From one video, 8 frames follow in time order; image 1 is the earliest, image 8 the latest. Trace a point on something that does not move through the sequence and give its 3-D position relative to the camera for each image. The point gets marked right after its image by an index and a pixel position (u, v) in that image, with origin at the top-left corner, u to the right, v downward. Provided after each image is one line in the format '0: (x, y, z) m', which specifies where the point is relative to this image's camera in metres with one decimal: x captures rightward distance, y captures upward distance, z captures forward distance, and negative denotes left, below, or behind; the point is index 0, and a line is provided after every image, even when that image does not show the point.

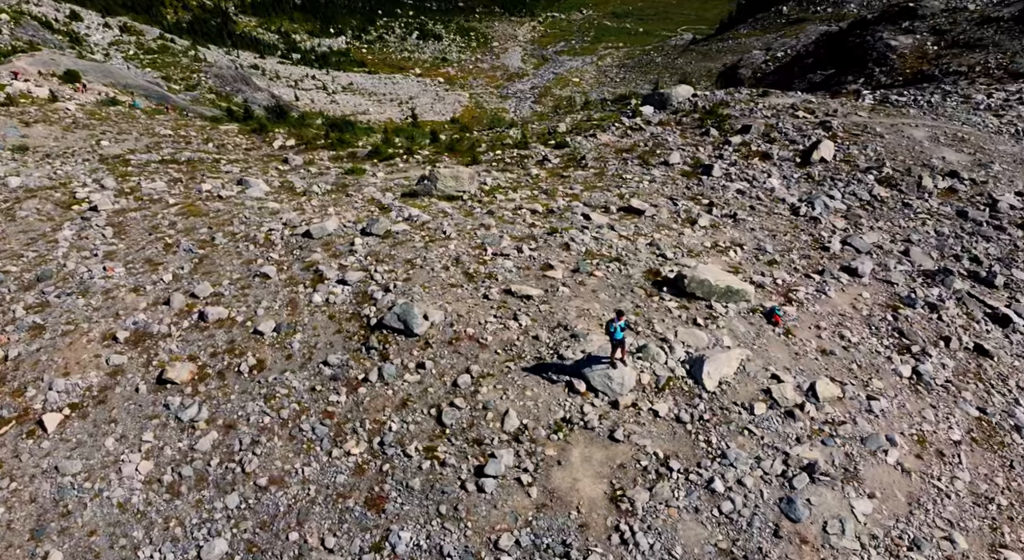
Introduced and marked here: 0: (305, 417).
0: (-3.1, -2.1, +9.4) m
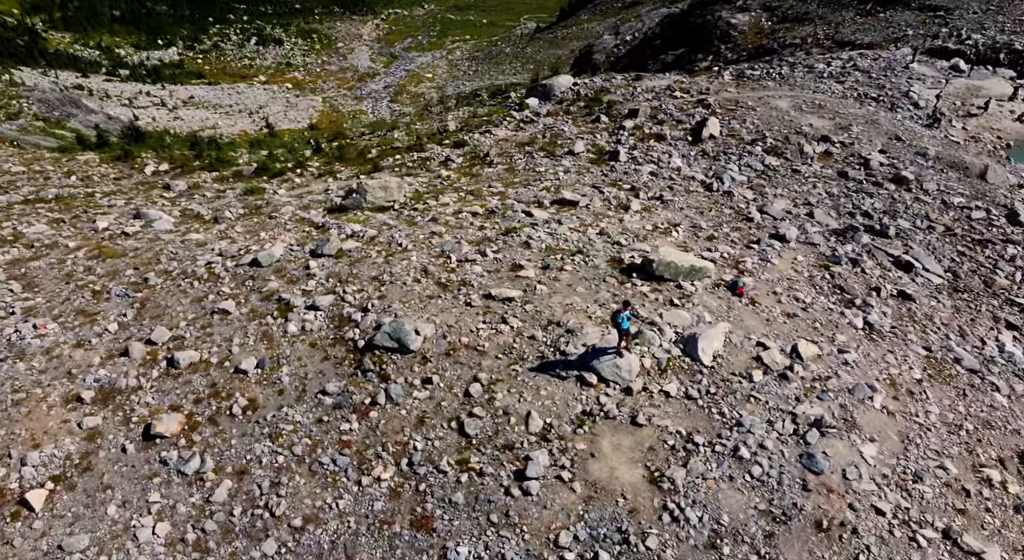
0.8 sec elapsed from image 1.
0: (-2.7, -2.5, +9.0) m
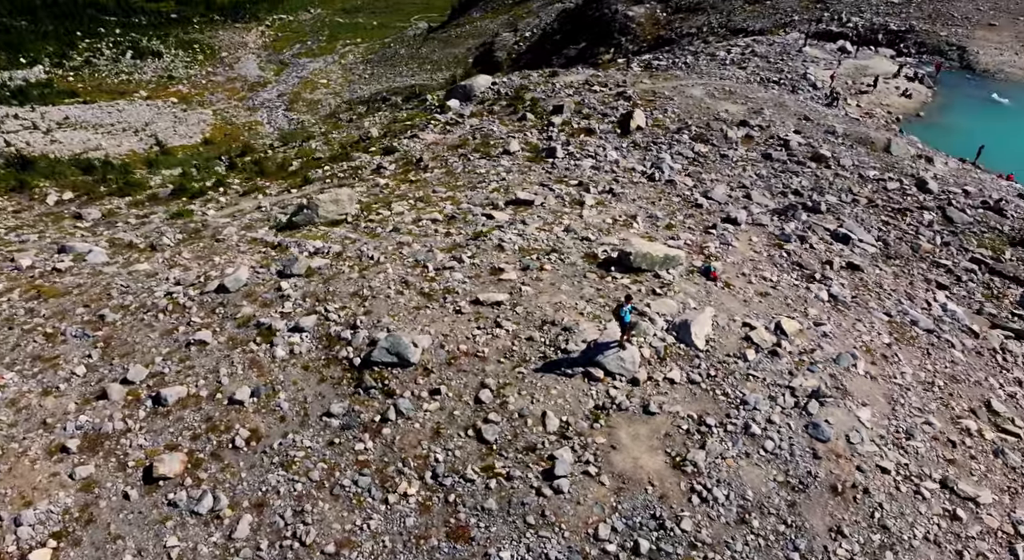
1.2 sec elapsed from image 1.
0: (-2.4, -2.7, +8.8) m
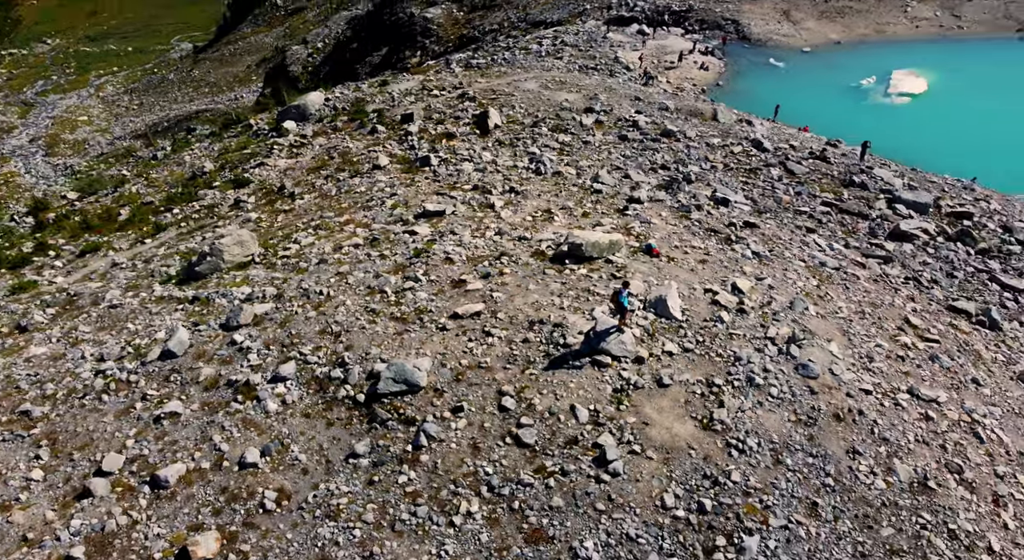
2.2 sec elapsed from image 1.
0: (-1.6, -3.2, +8.6) m
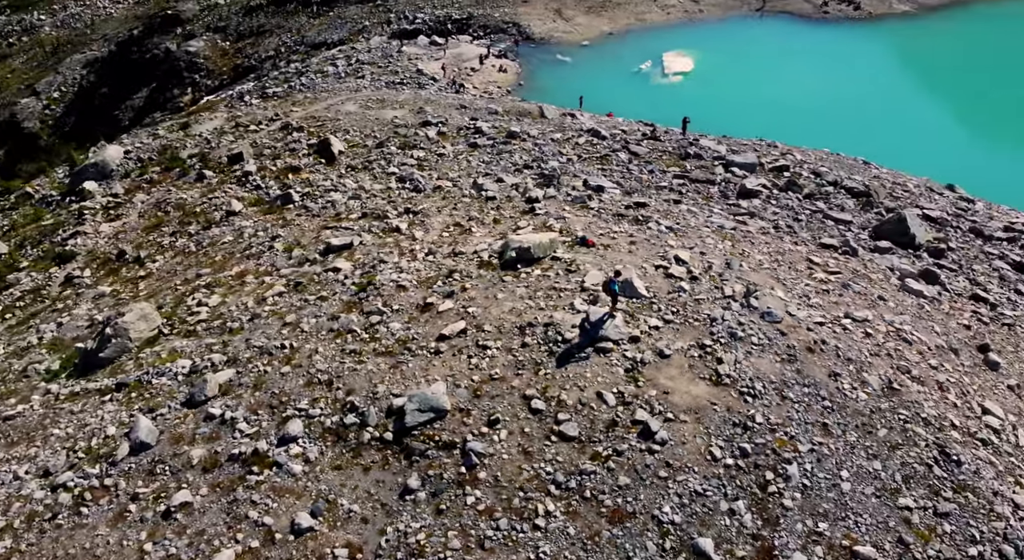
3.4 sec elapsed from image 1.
0: (-0.5, -3.5, +8.7) m
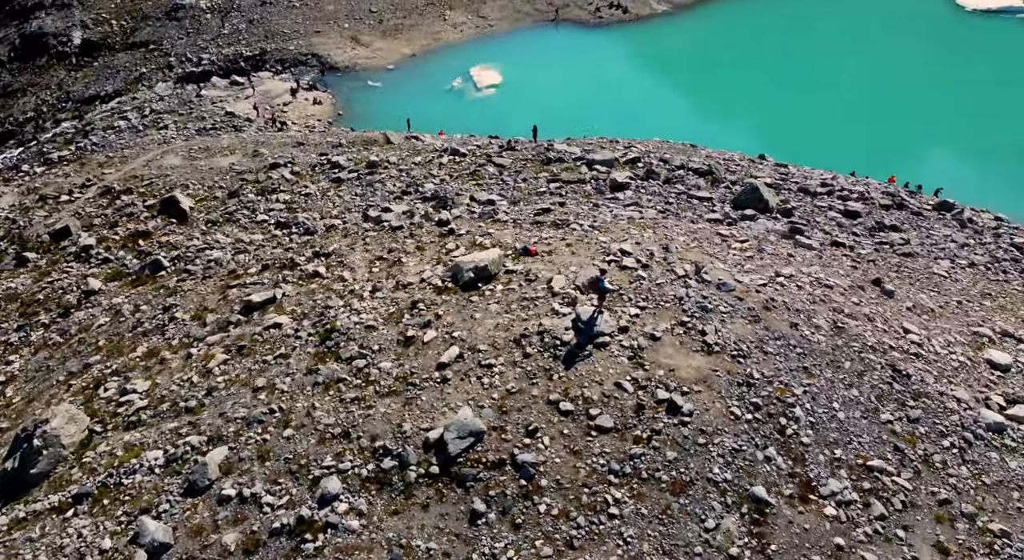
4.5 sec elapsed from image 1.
0: (+0.6, -3.7, +9.1) m
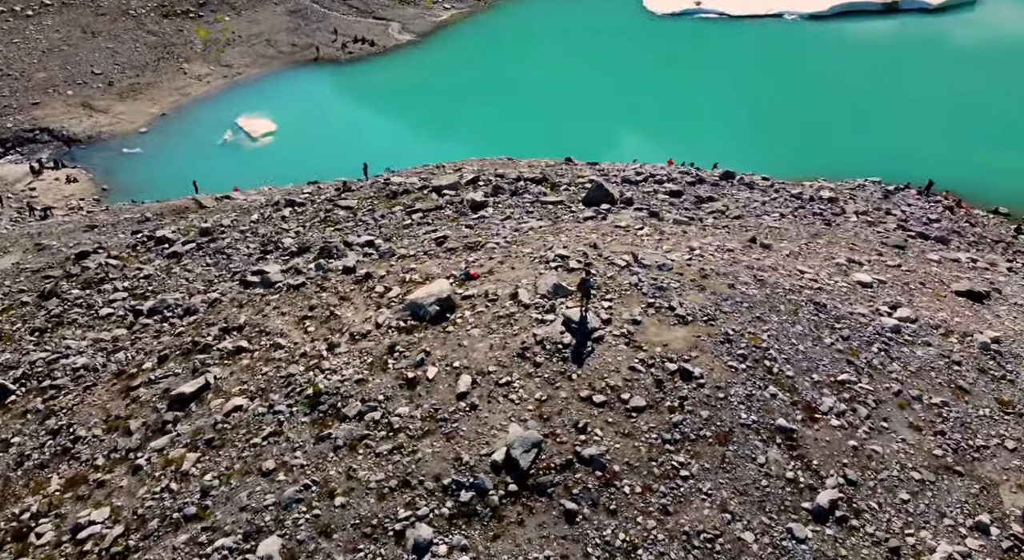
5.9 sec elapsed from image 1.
0: (+2.3, -3.6, +10.0) m
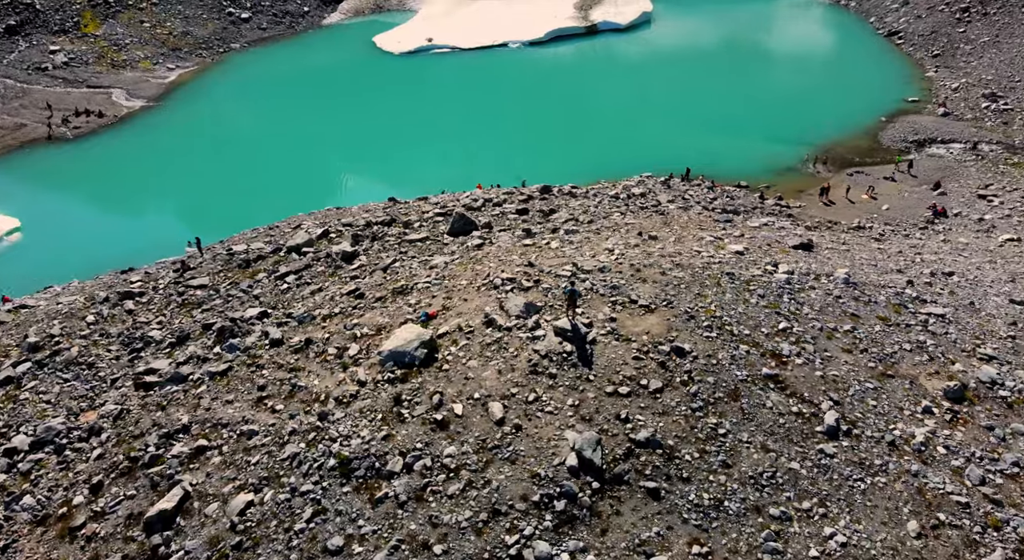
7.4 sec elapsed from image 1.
0: (+4.0, -3.4, +11.8) m
